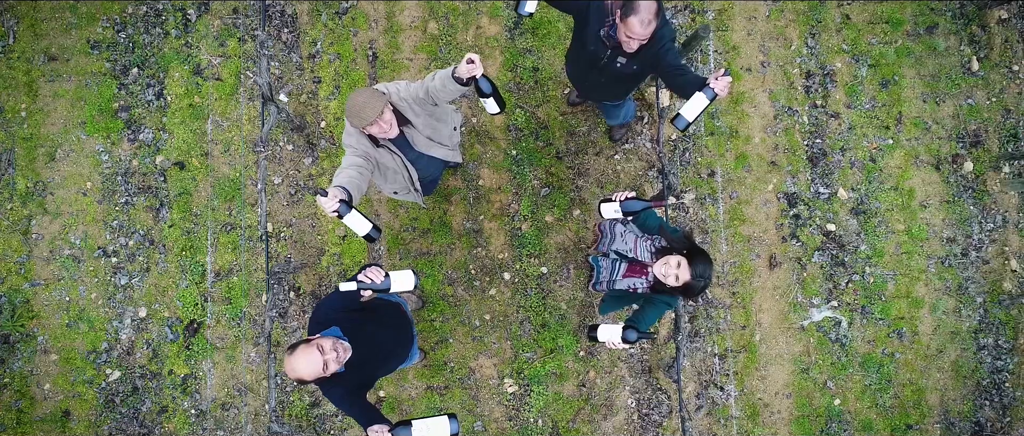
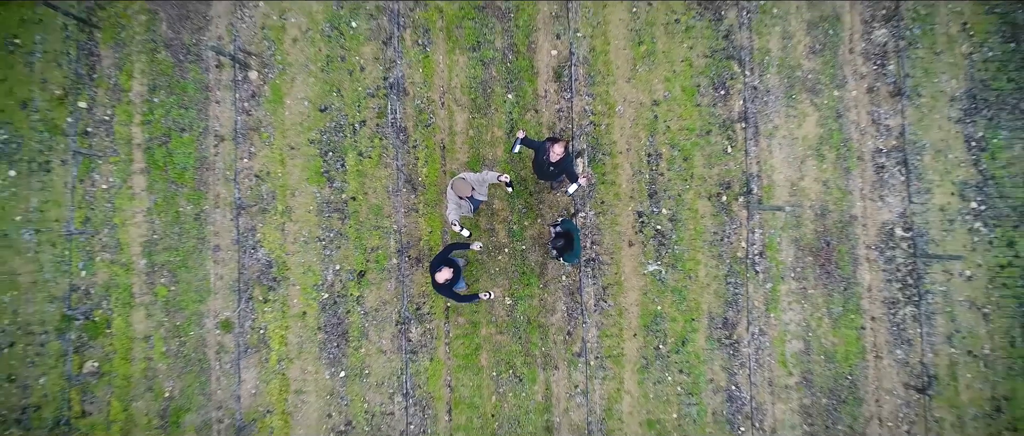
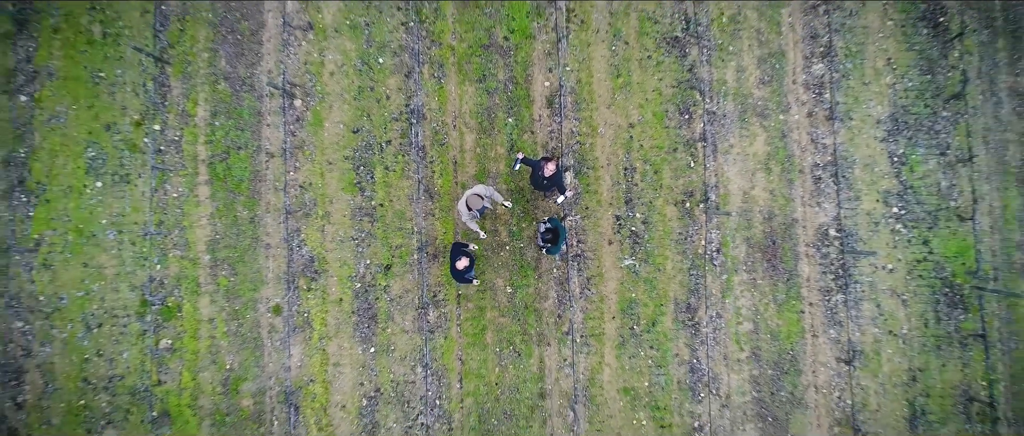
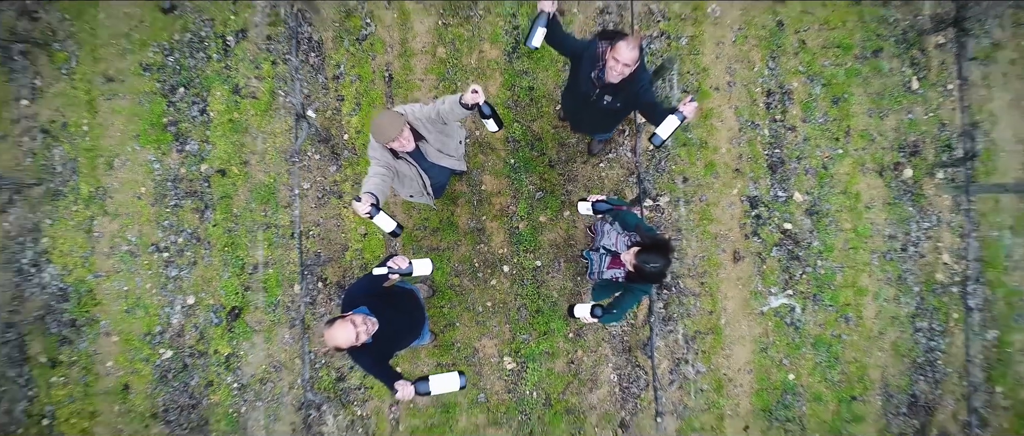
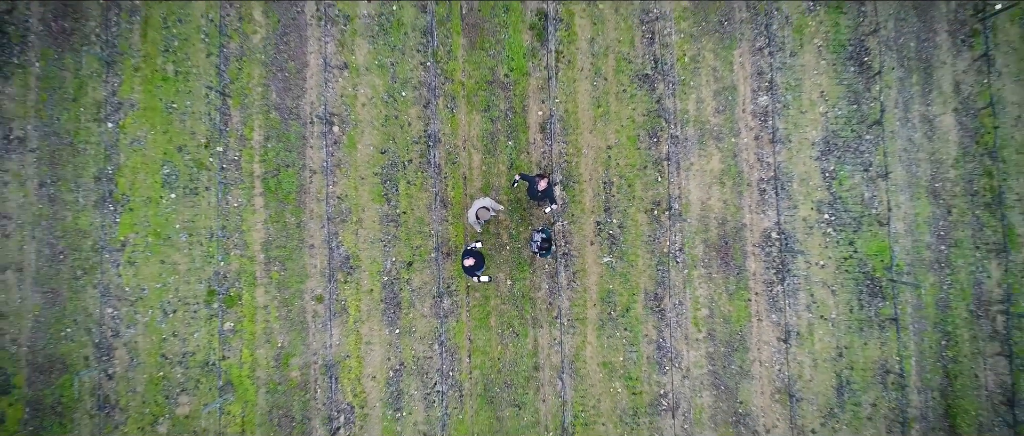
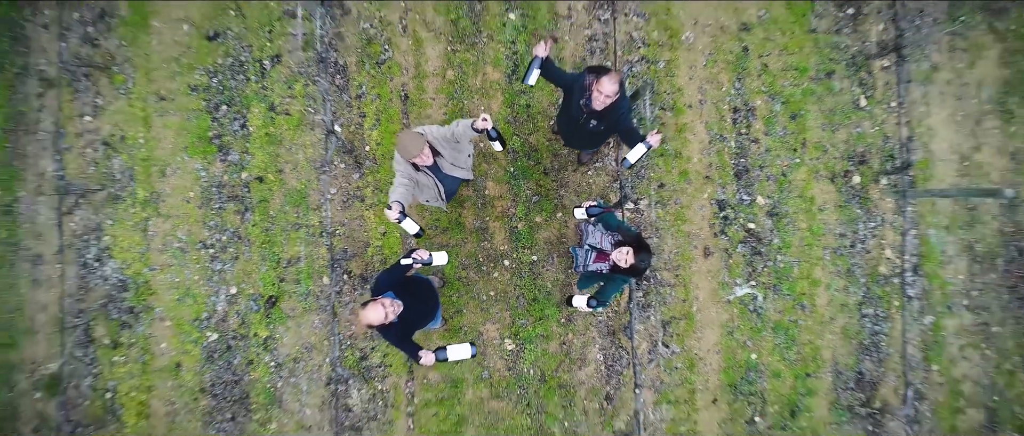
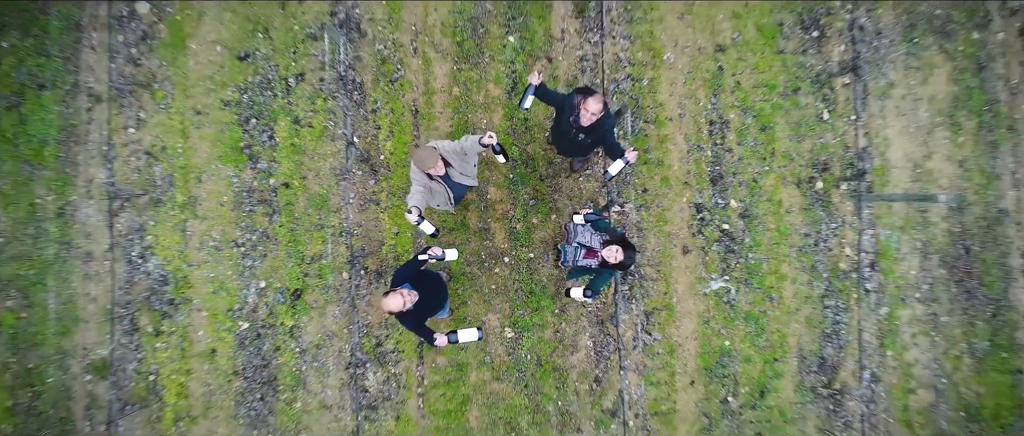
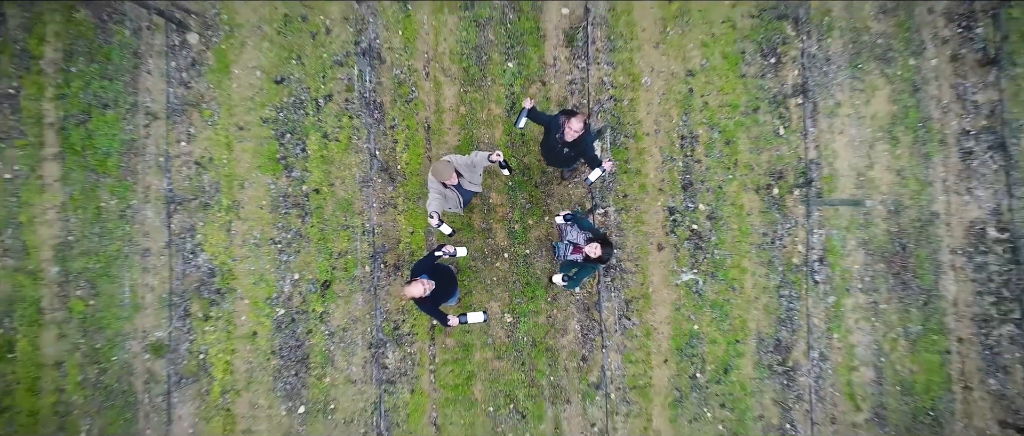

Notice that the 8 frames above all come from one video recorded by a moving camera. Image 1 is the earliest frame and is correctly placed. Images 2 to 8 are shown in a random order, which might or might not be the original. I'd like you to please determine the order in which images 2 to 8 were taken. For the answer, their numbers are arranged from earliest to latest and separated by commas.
4, 6, 7, 8, 2, 3, 5
